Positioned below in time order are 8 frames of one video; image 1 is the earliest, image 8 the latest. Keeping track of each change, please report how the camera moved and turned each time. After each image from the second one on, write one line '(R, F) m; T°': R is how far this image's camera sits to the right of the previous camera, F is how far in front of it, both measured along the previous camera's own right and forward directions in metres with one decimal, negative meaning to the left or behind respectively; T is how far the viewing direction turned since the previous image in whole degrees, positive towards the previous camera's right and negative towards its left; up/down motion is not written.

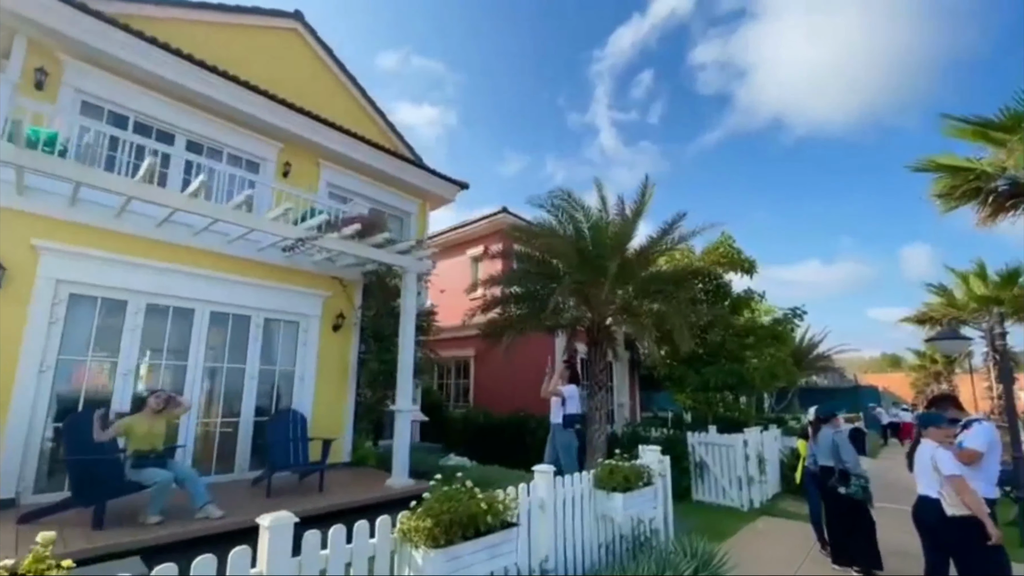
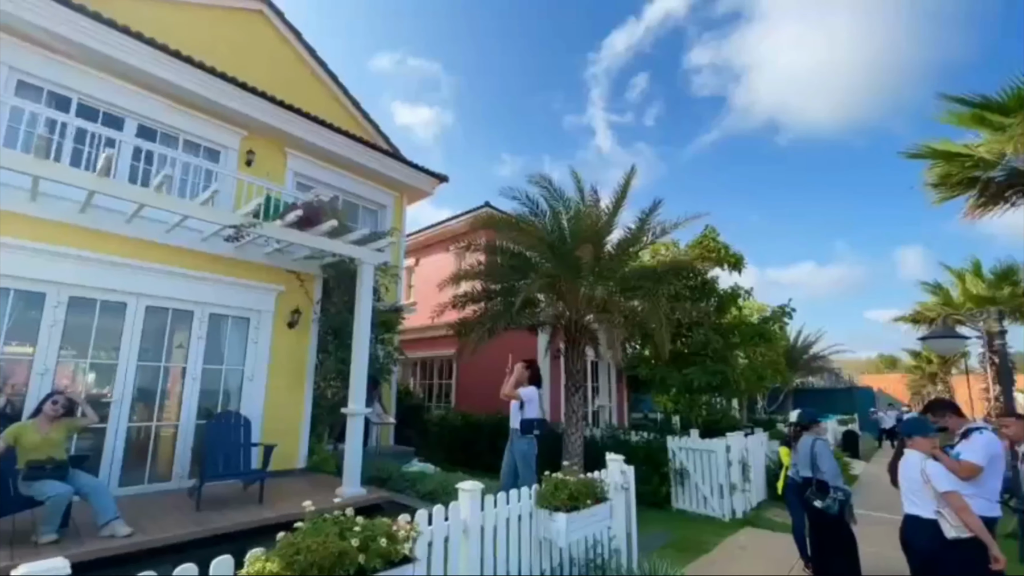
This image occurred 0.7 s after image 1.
(+0.5, +0.5) m; 0°
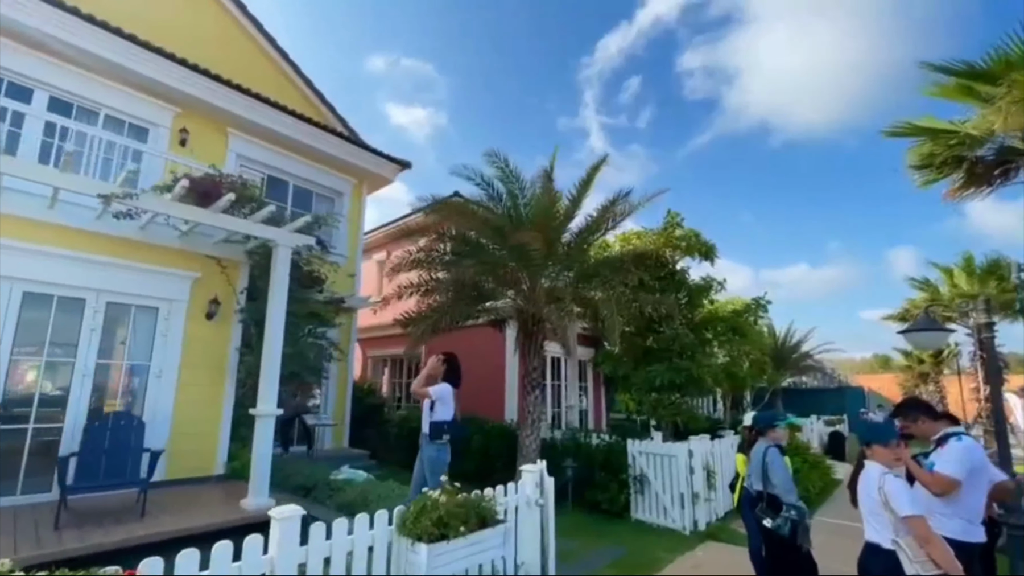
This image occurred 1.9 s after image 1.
(+0.9, +0.7) m; 0°
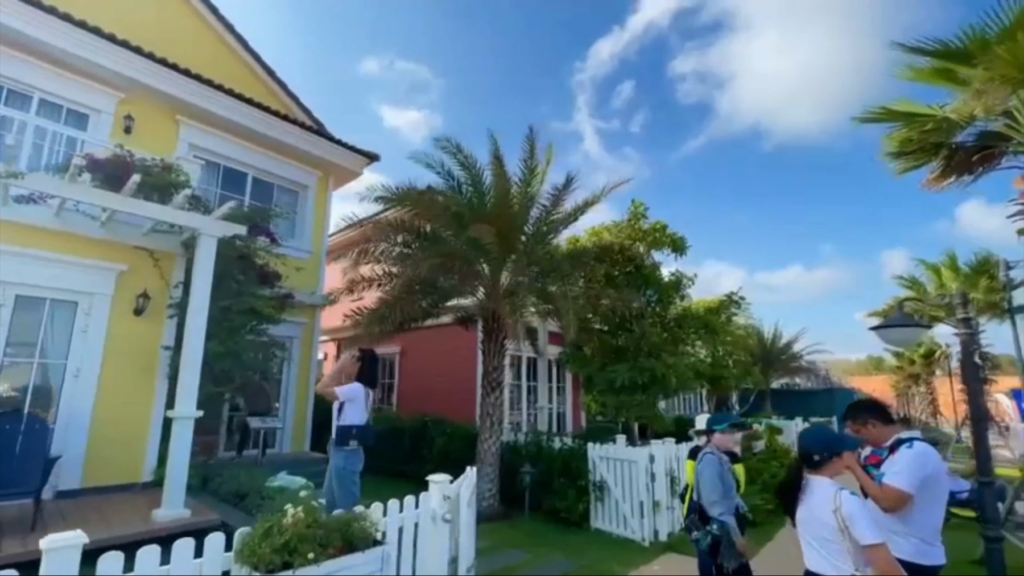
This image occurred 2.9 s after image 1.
(+0.7, +0.4) m; 0°
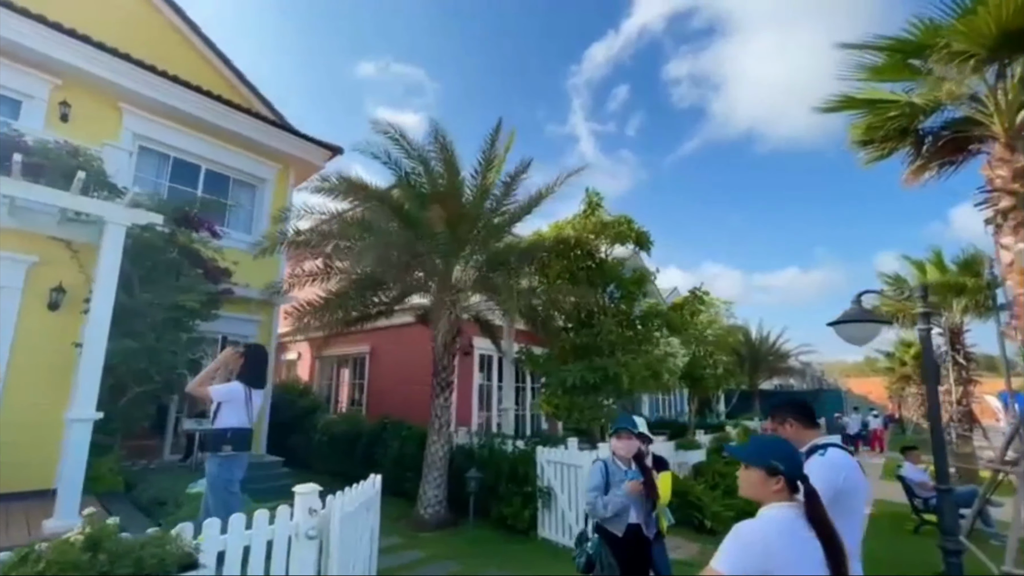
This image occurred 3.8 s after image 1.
(+0.8, +0.4) m; 0°
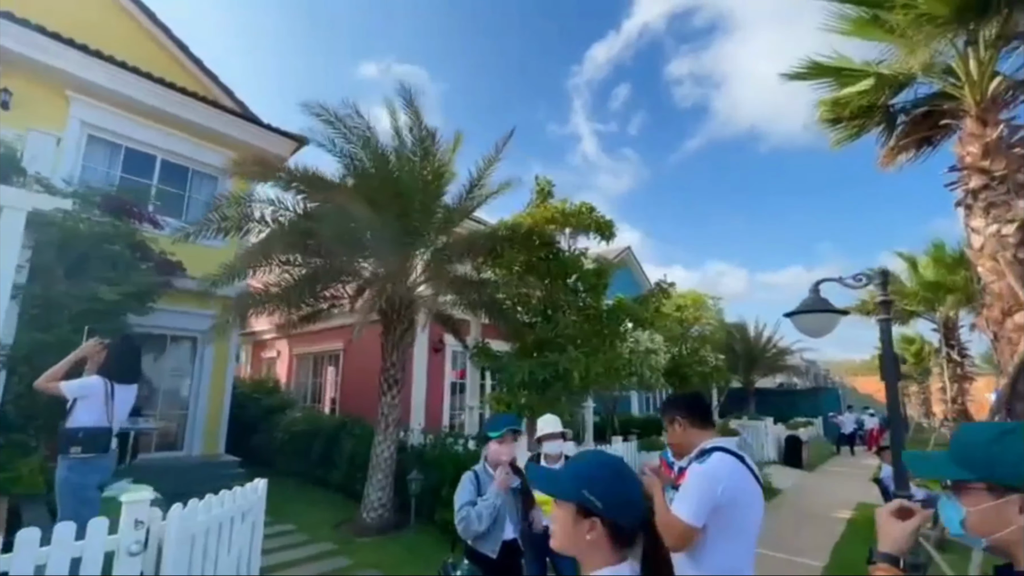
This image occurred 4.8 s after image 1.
(+0.9, +0.4) m; -1°
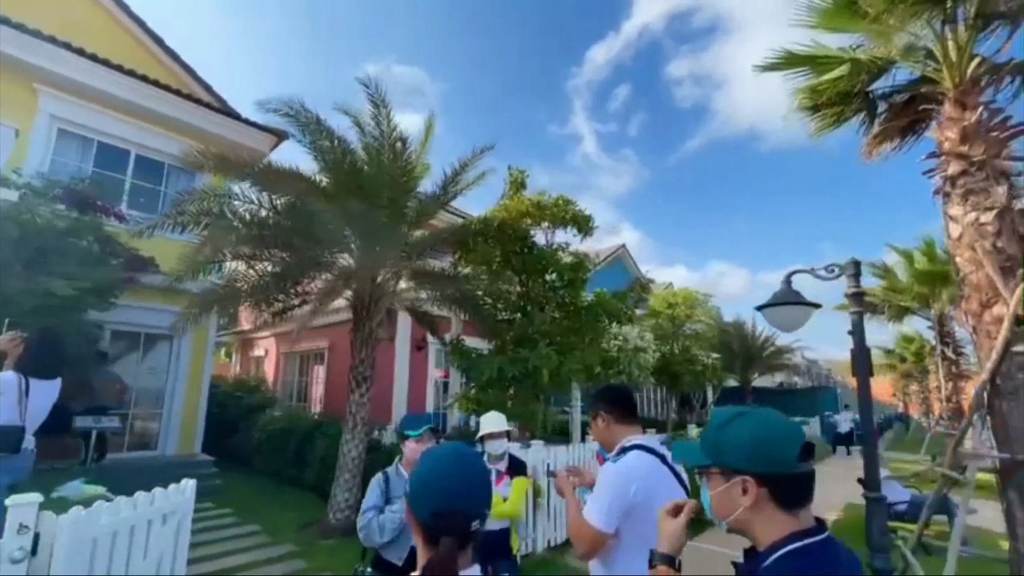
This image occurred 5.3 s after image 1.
(+0.5, +0.2) m; 0°
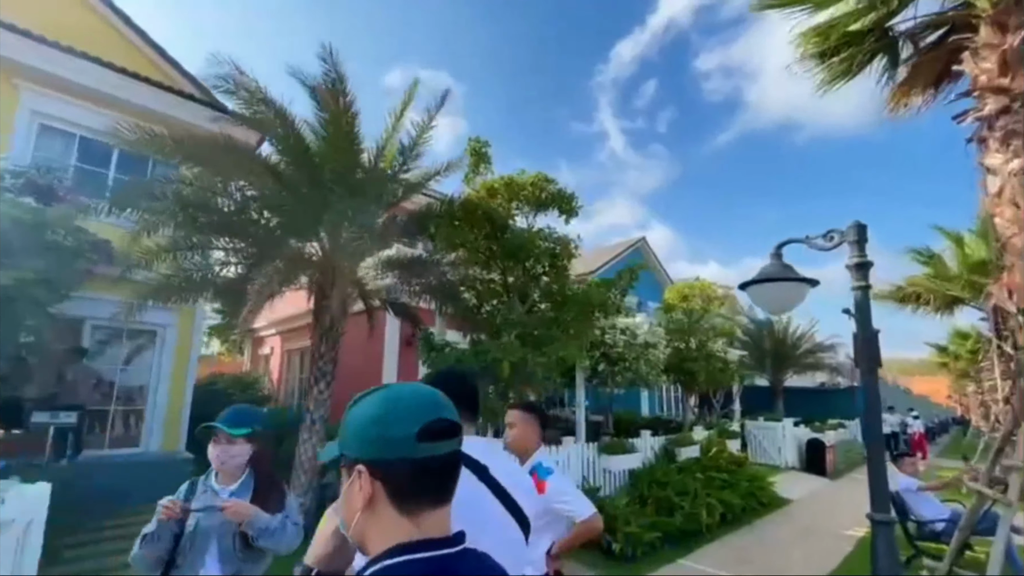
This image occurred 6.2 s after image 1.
(+0.9, +0.7) m; -4°
